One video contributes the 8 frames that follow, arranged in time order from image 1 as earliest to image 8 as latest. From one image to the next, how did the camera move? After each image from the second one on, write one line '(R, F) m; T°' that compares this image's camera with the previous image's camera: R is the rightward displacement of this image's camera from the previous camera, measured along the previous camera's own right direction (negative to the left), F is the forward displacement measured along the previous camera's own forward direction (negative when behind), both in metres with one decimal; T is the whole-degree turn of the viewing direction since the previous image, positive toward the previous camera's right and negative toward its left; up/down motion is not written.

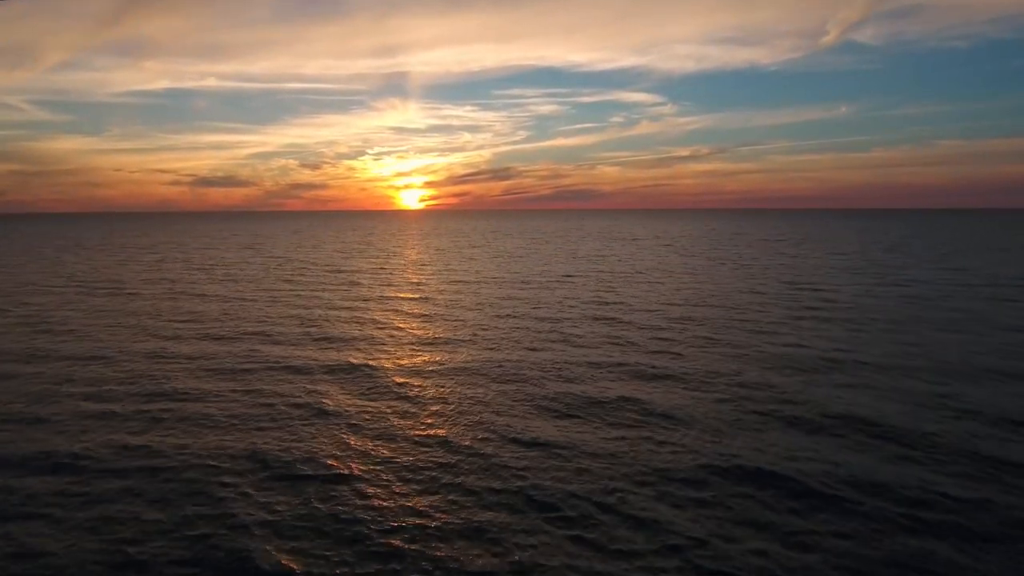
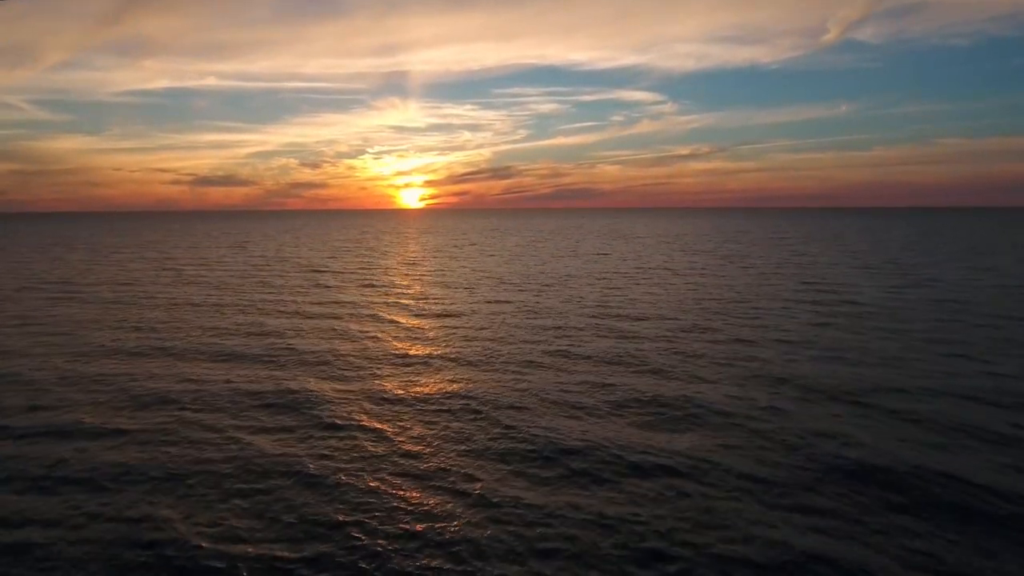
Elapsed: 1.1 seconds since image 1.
(+0.2, +4.0) m; 0°
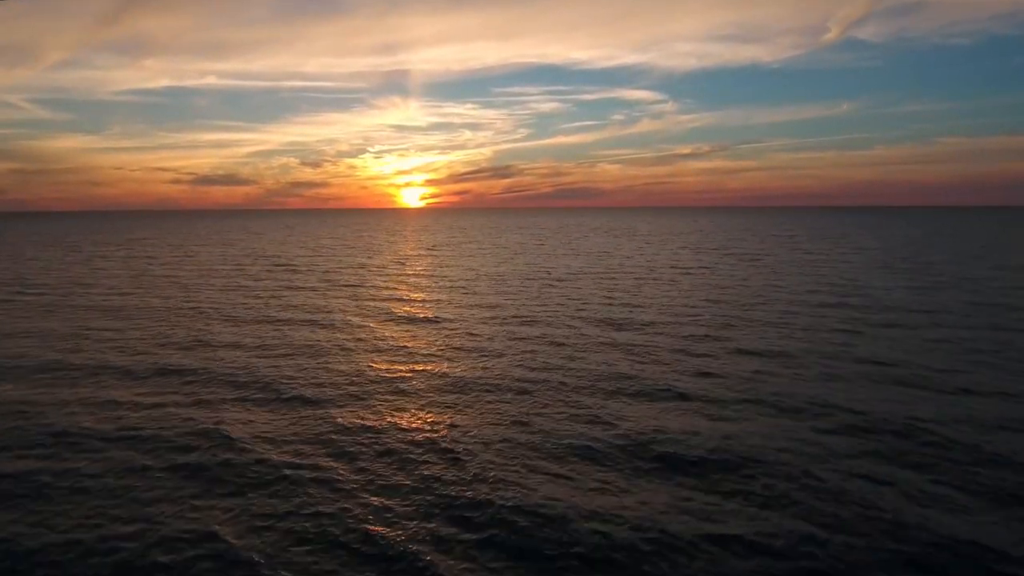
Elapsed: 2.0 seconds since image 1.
(+0.2, +4.0) m; 0°
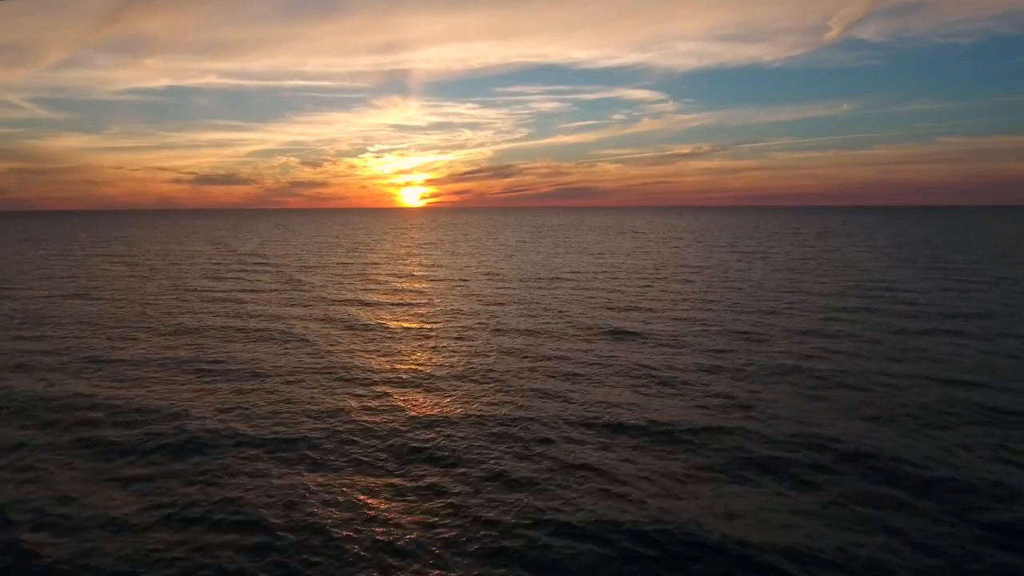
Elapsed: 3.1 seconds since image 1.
(+0.2, +4.9) m; 0°
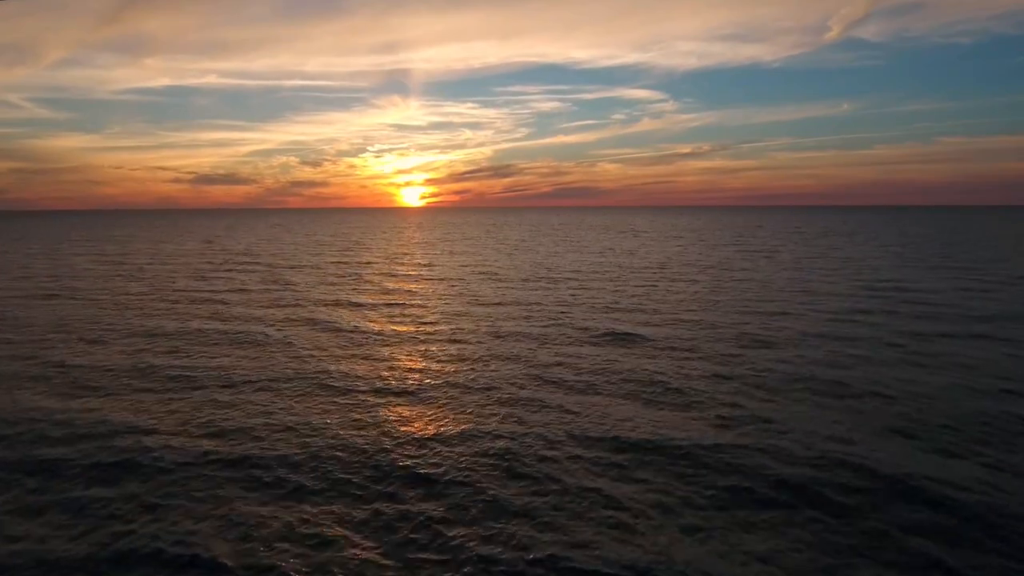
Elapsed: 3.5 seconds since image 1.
(+1.2, -3.2) m; 0°
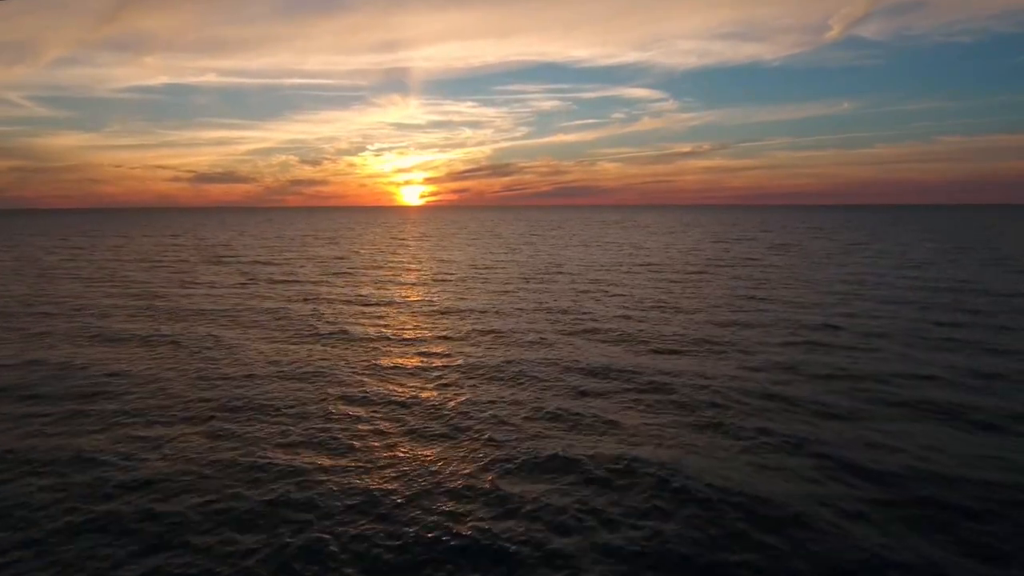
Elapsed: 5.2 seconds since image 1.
(0.0, +5.2) m; 0°
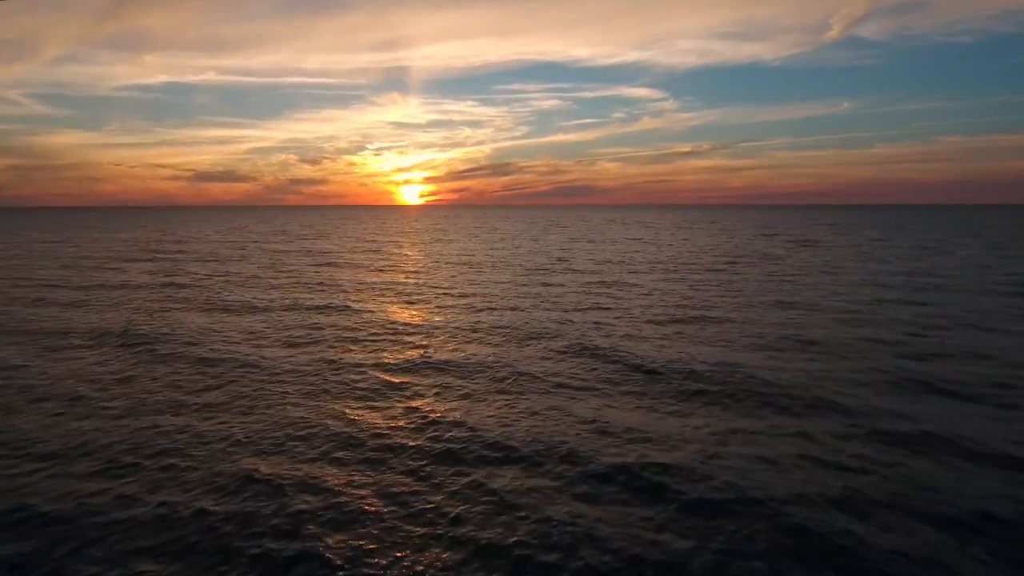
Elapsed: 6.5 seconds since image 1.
(+0.1, +5.0) m; 0°
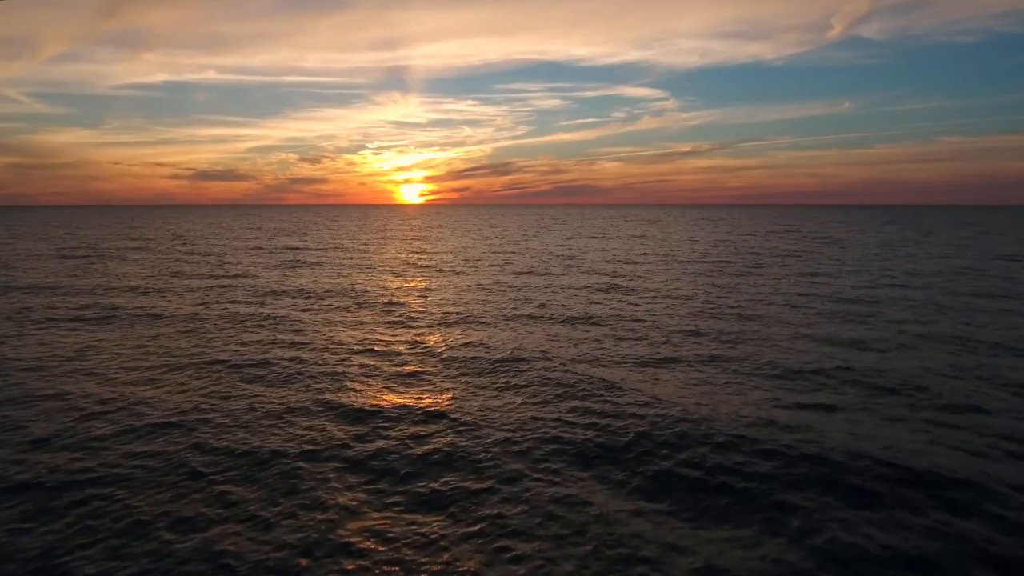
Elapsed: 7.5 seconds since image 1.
(0.0, +4.0) m; 0°
